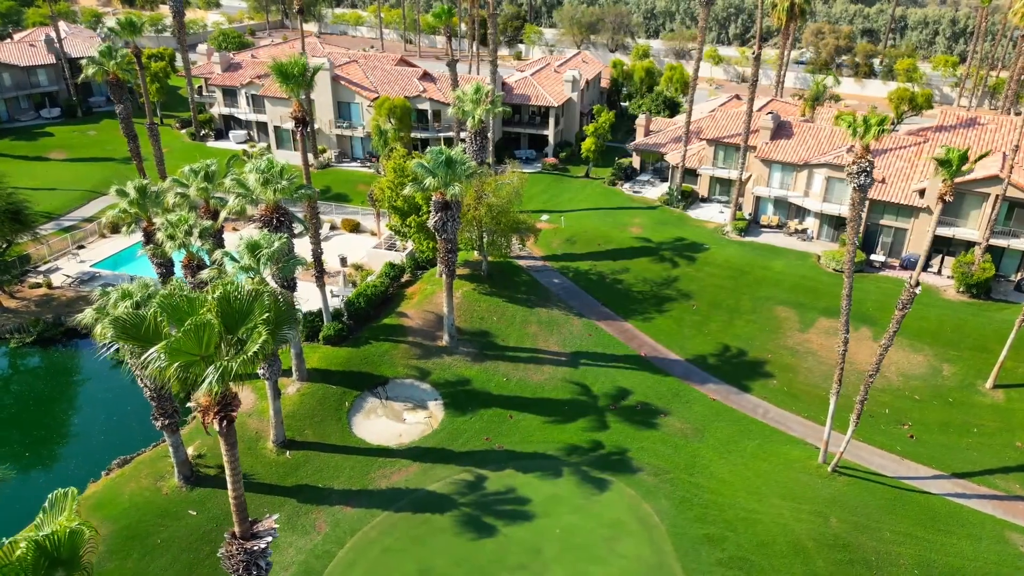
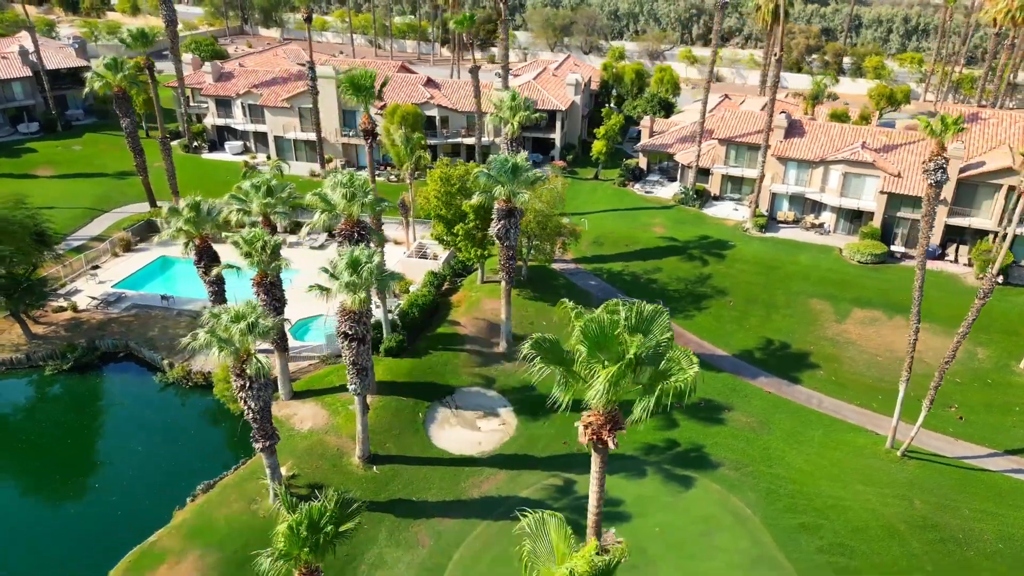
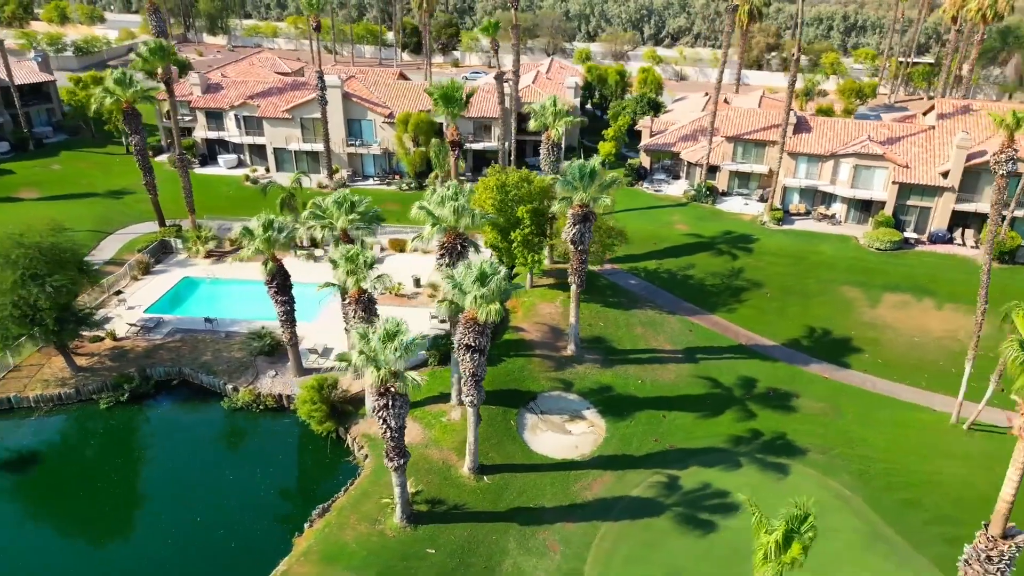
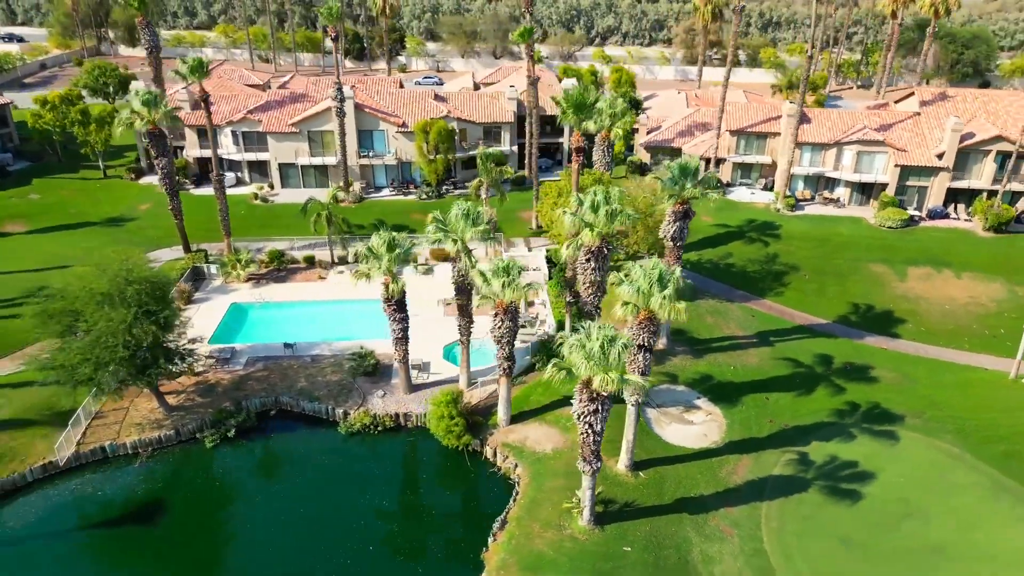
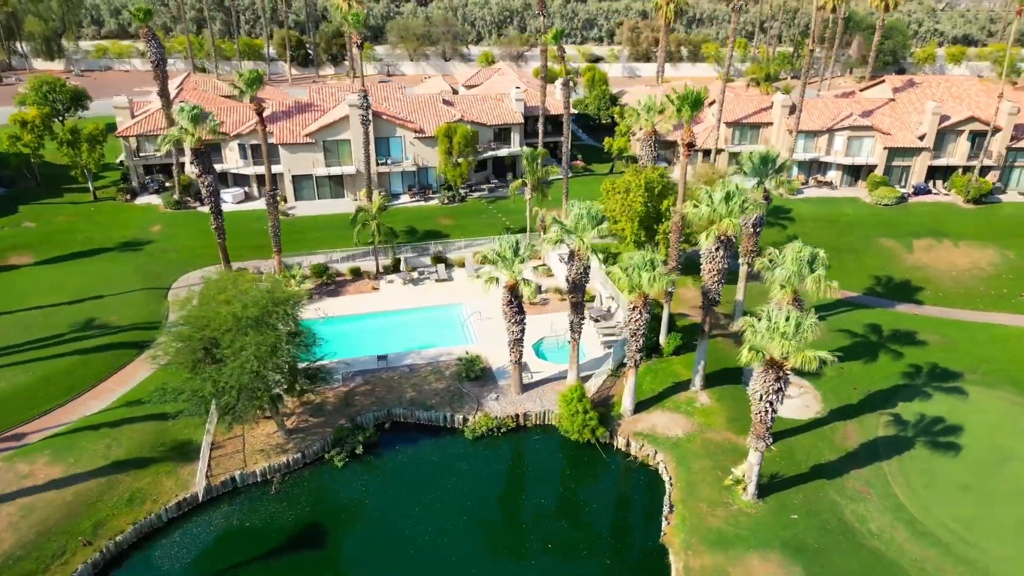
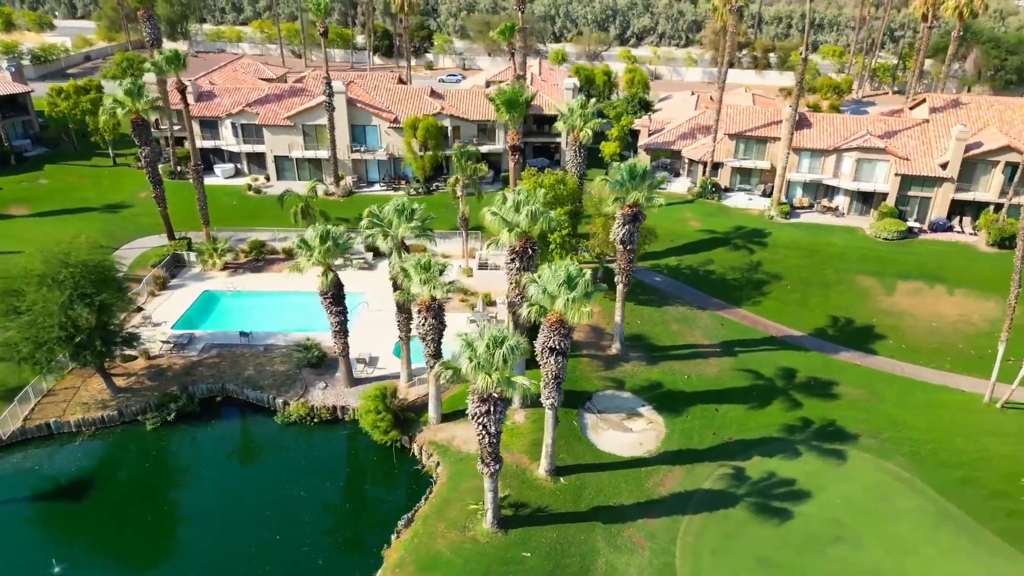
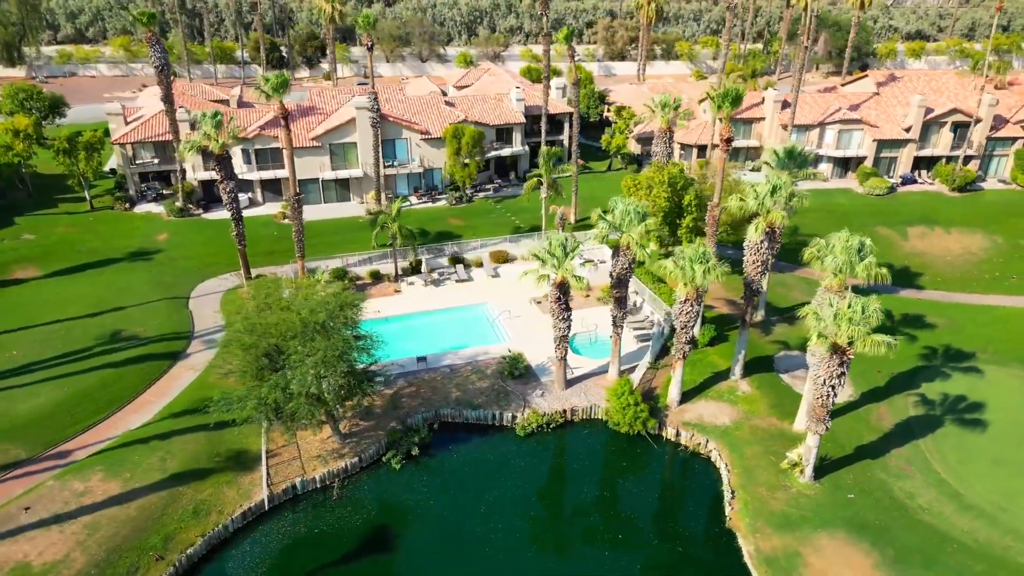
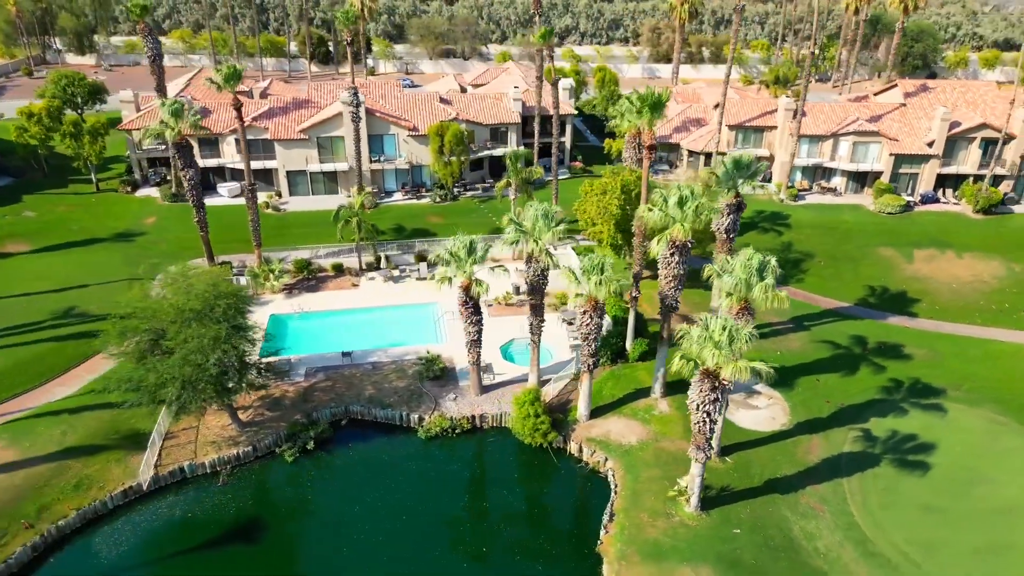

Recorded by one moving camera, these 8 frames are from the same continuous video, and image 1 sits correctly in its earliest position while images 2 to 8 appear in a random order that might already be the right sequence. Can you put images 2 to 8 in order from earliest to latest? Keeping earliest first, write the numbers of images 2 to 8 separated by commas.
2, 3, 6, 4, 8, 5, 7
